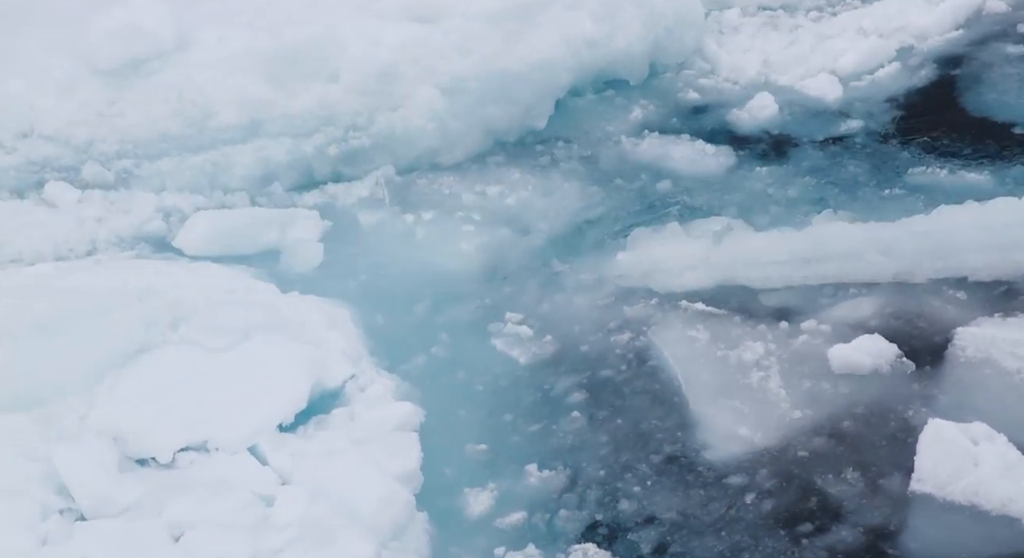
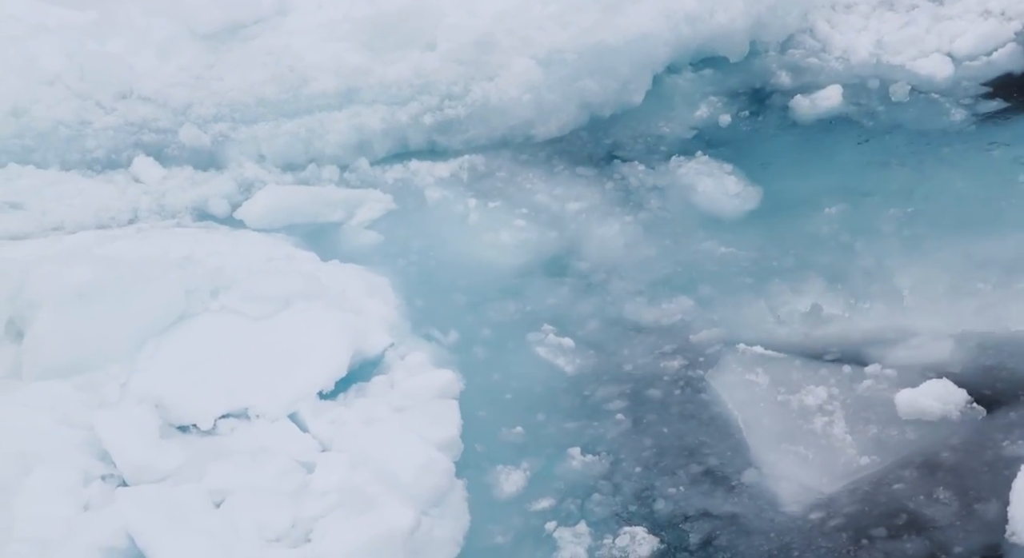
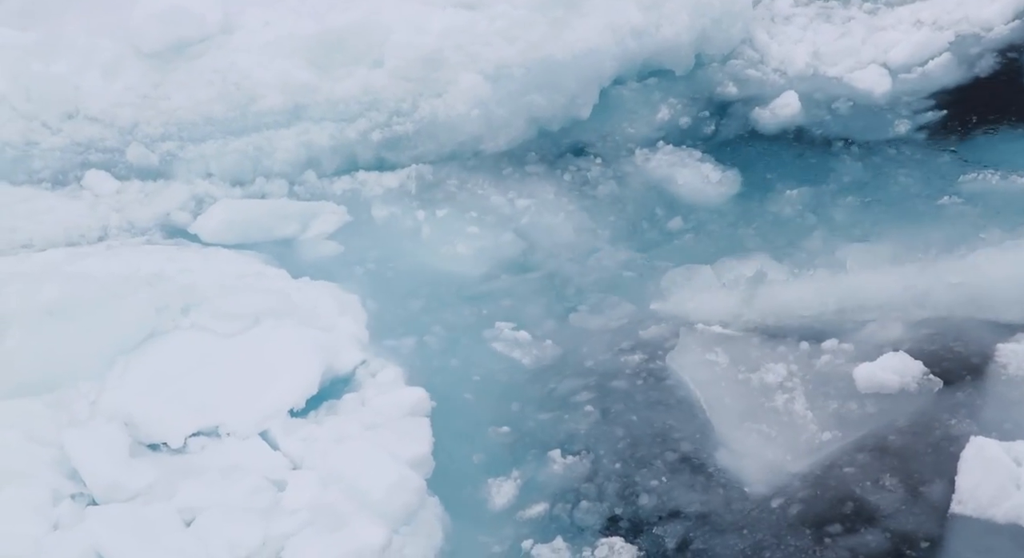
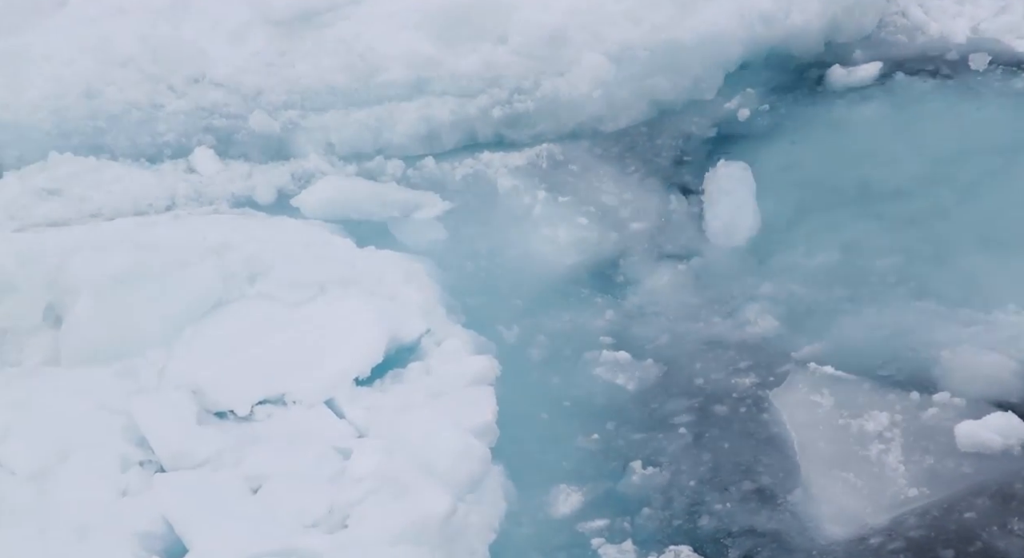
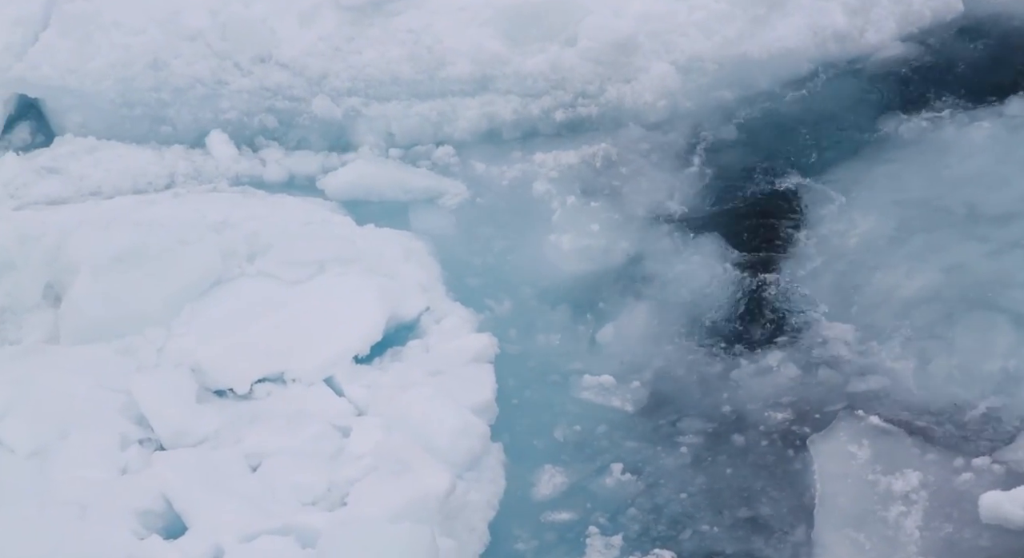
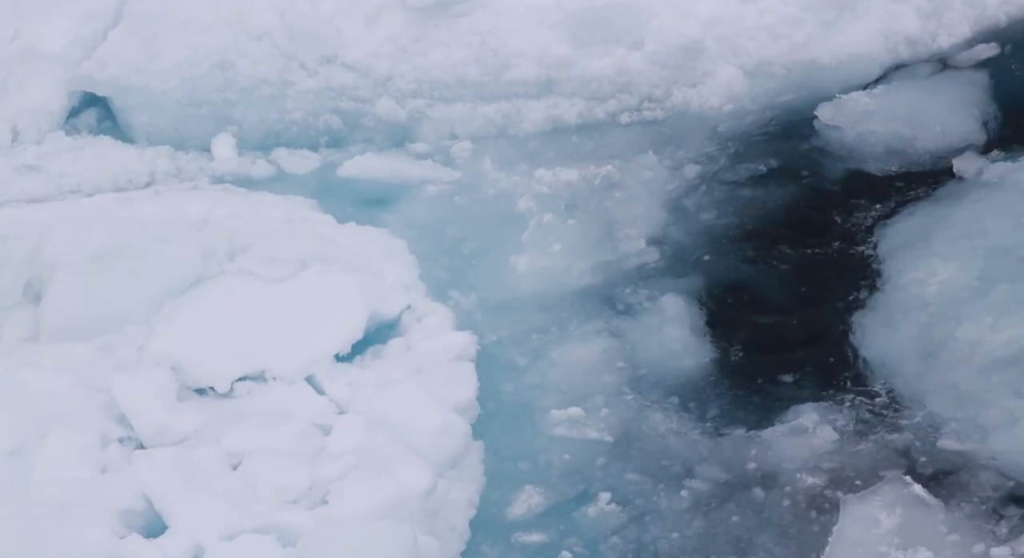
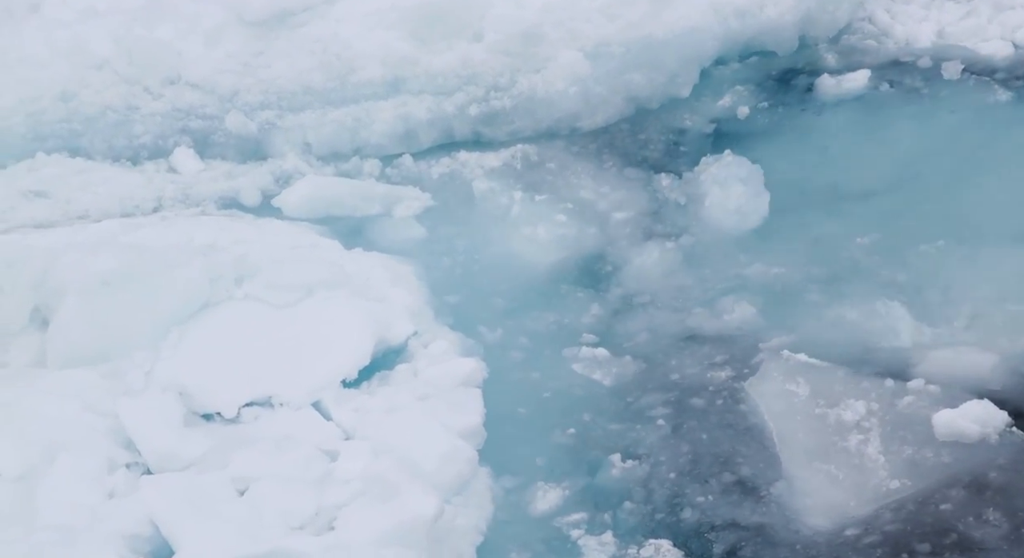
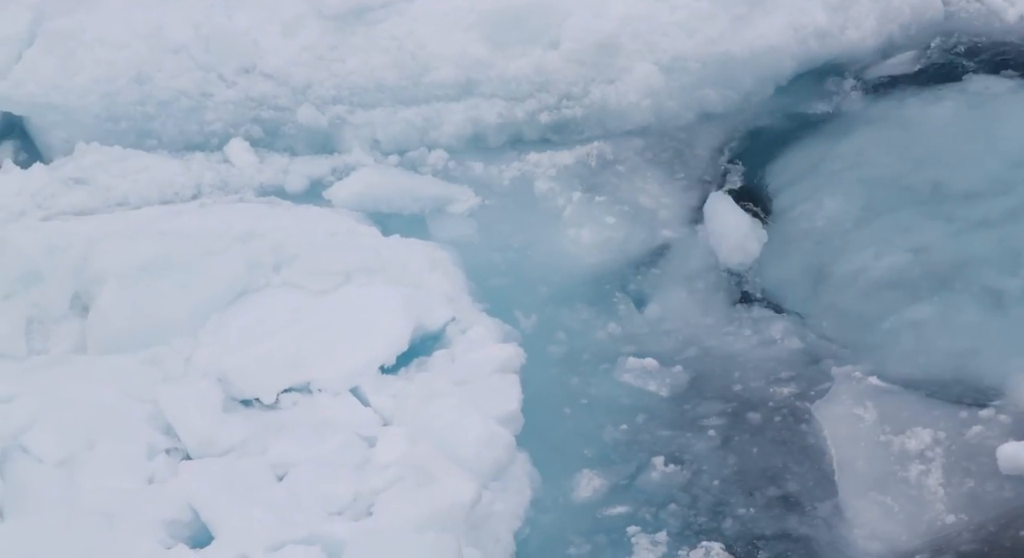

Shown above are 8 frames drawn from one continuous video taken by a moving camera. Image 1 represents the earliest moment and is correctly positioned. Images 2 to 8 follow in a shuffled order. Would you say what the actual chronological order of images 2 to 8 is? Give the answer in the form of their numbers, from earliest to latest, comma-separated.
3, 2, 7, 4, 8, 5, 6
